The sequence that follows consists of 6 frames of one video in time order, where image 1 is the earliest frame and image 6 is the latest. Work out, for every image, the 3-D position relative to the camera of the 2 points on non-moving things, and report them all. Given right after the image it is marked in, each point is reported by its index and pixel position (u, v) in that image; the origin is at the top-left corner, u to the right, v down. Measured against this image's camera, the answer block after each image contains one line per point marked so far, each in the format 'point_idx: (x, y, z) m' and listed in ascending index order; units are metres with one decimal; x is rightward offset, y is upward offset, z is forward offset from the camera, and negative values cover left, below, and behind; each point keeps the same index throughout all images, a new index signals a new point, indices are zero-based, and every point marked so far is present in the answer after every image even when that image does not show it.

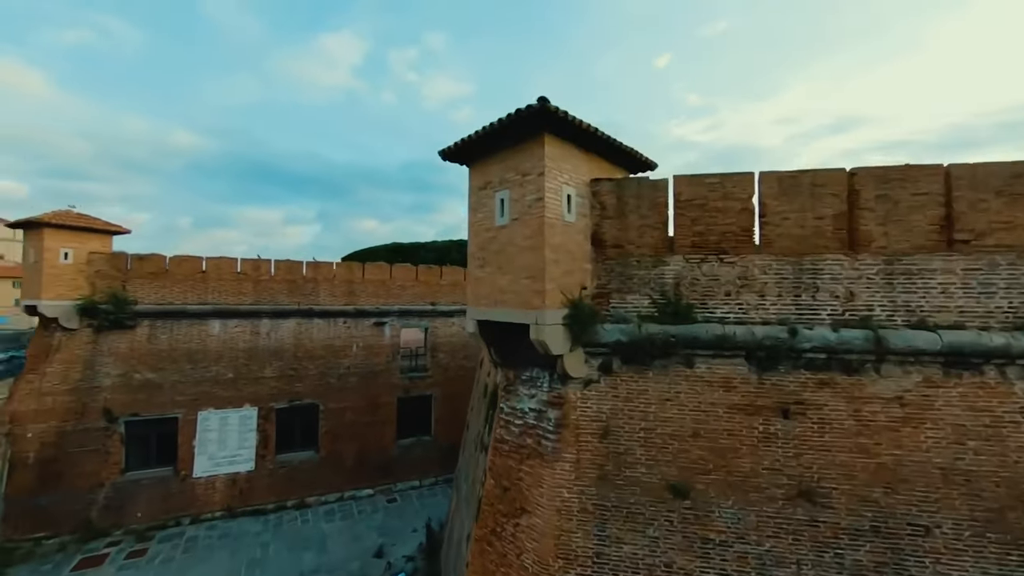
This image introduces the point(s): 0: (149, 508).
0: (-8.0, -4.9, +8.9) m
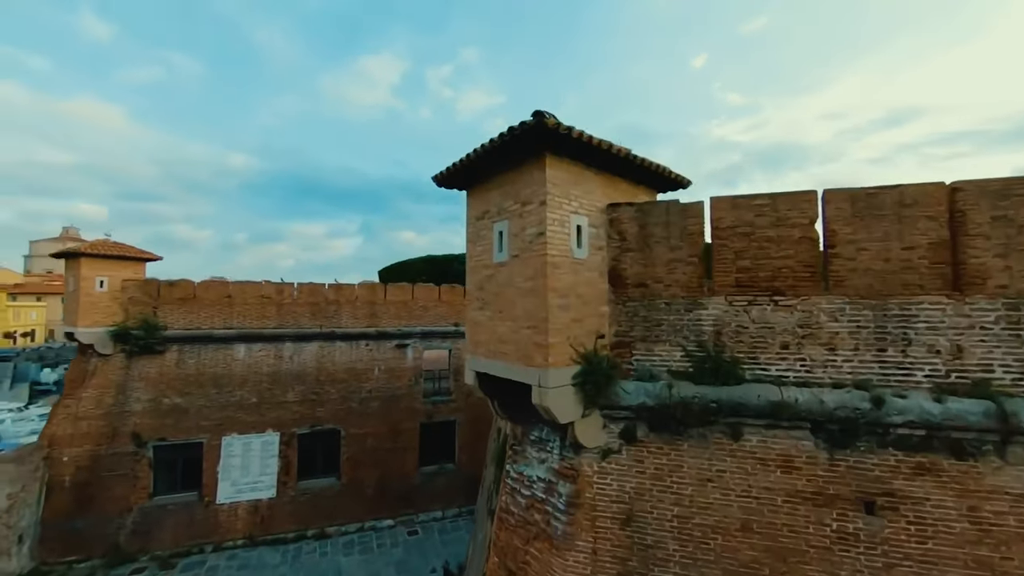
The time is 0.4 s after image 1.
0: (-7.5, -5.4, +8.9) m
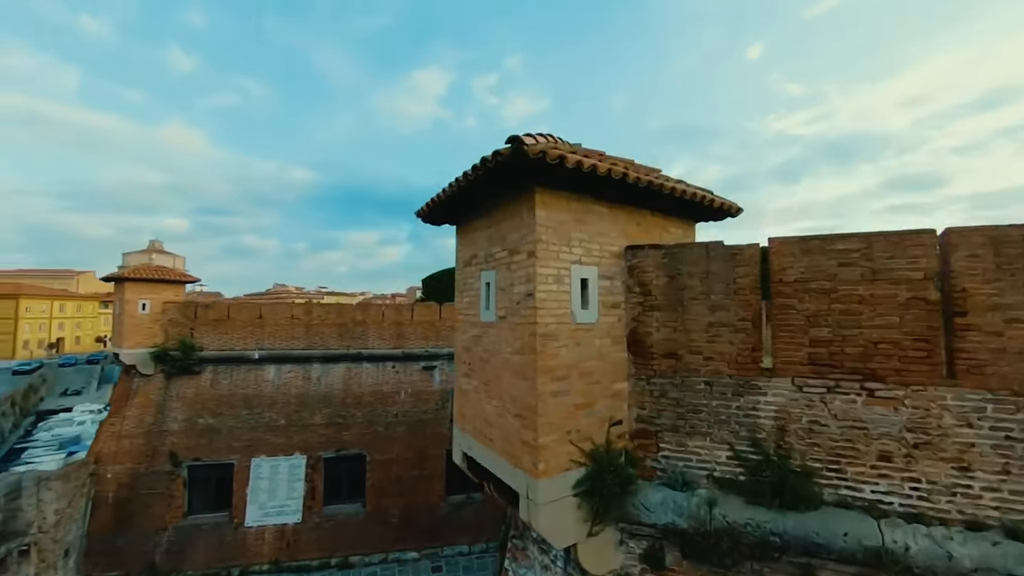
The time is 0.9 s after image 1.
0: (-6.9, -6.0, +9.0) m
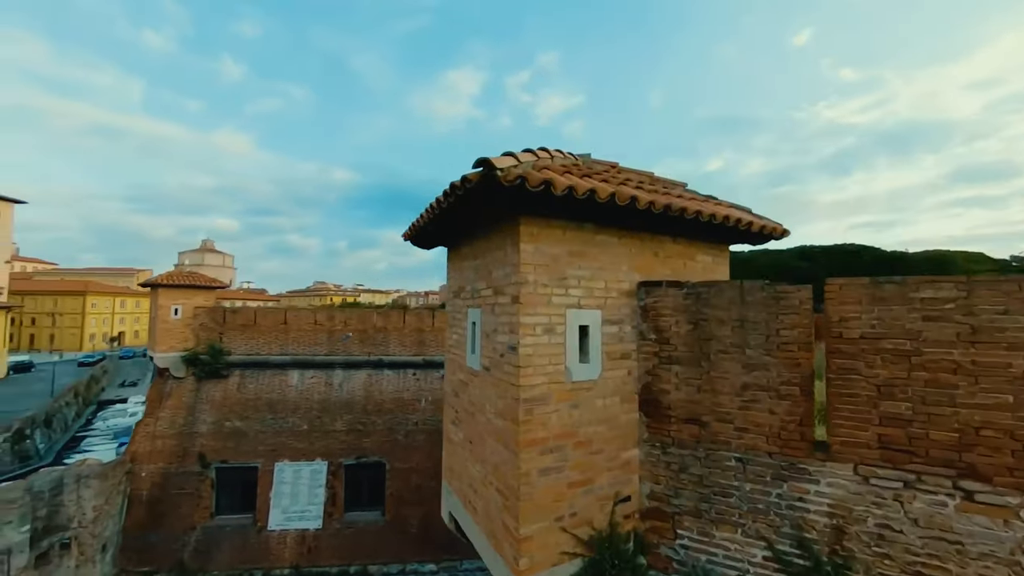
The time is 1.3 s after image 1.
0: (-6.4, -6.1, +9.1) m
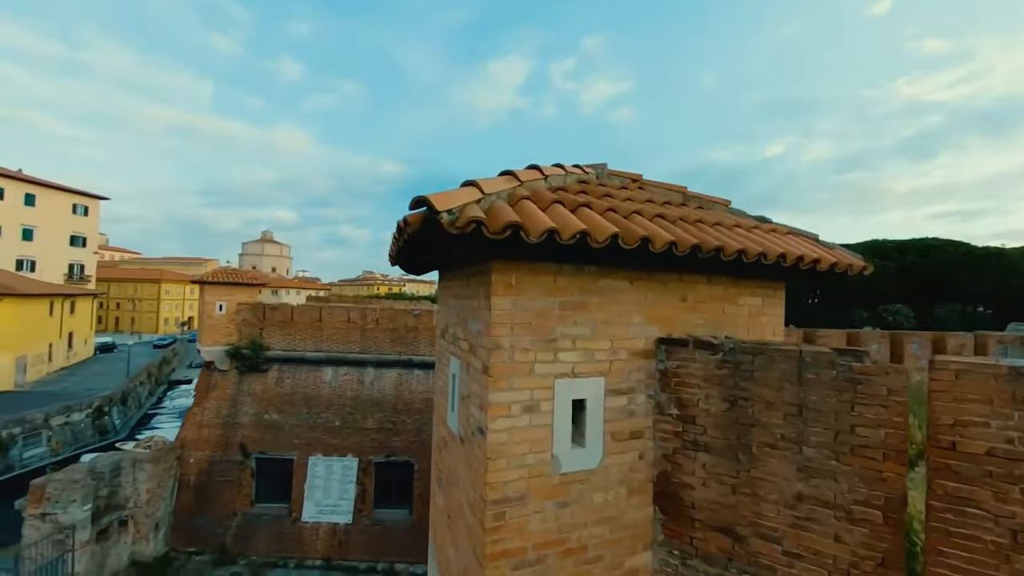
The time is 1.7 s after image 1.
0: (-5.8, -6.1, +9.5) m
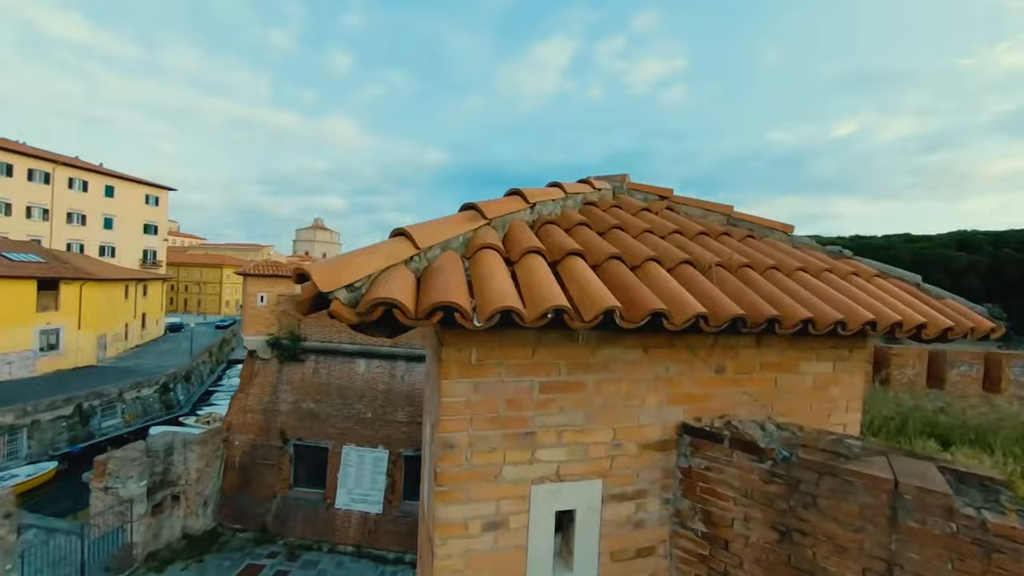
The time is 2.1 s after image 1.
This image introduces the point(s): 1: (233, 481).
0: (-5.1, -5.9, +9.9) m
1: (-7.2, -5.0, +10.4) m
